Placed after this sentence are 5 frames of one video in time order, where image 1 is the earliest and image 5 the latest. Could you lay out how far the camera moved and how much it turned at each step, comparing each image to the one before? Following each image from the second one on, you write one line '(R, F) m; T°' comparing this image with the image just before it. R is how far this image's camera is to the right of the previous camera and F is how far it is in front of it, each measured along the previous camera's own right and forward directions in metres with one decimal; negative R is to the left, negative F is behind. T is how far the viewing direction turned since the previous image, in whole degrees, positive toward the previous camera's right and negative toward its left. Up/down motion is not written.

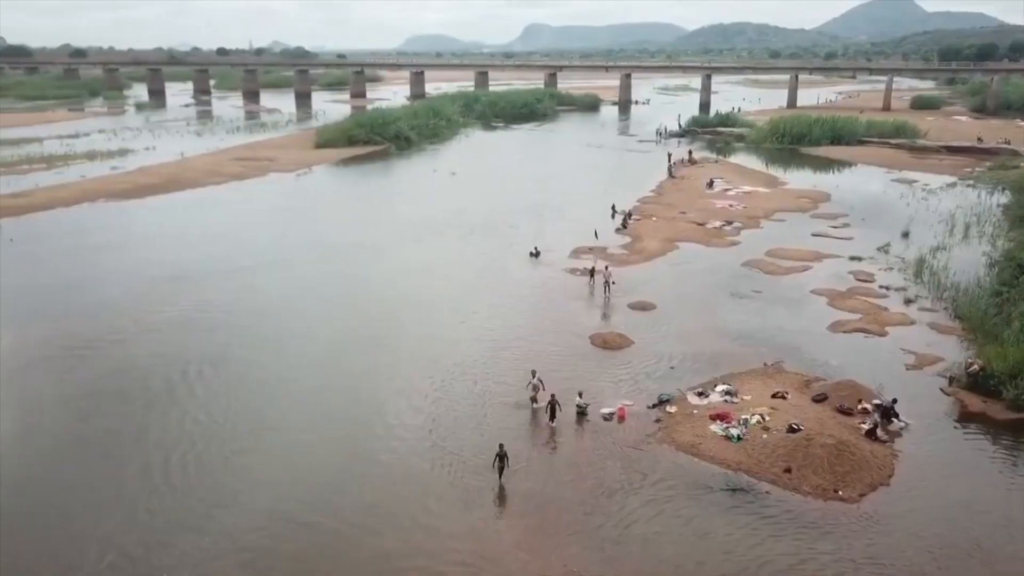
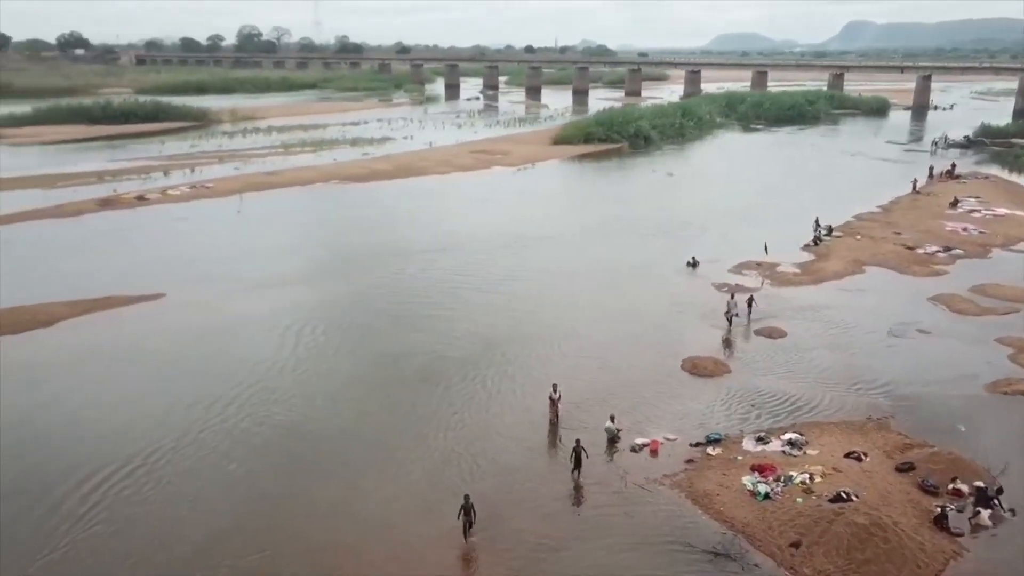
(+4.5, +1.6) m; -19°
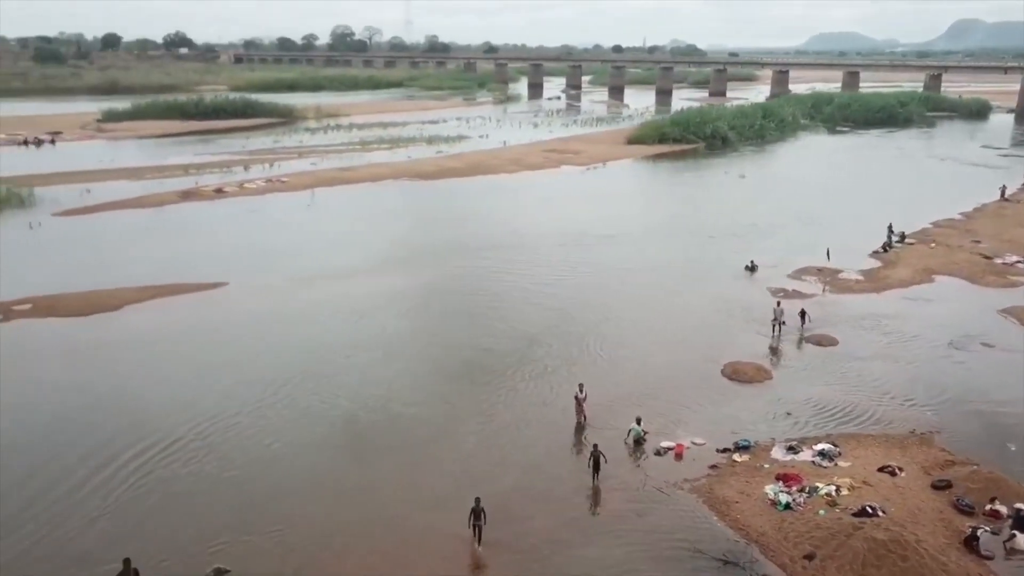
(+1.0, 0.0) m; -6°
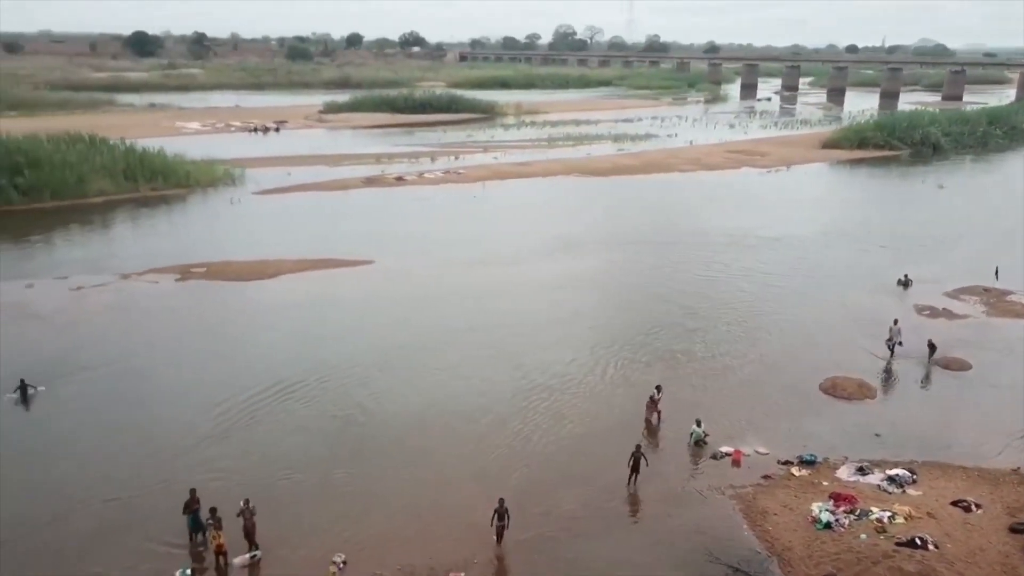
(+2.6, -0.1) m; -14°
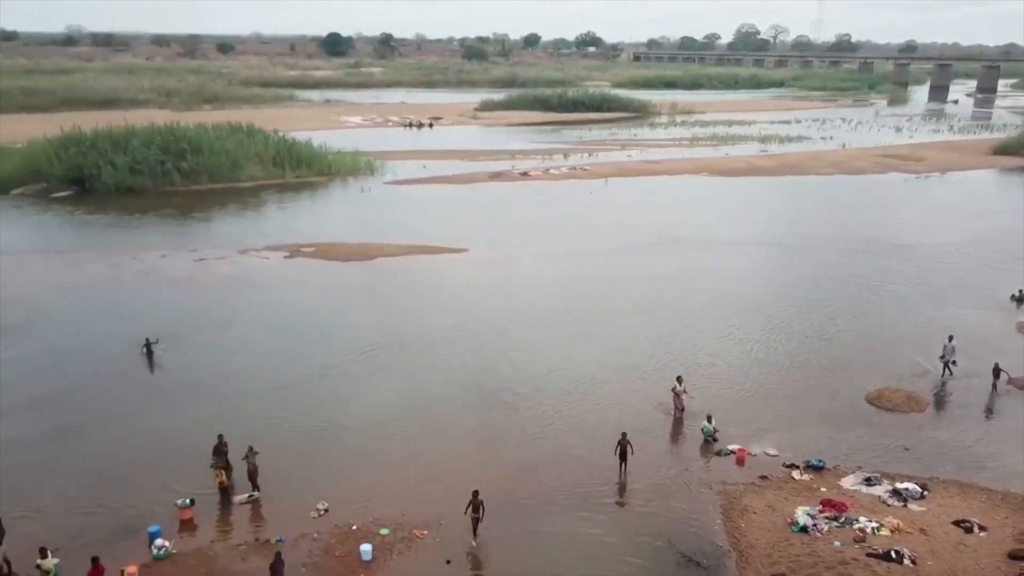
(+2.8, -0.3) m; -11°
